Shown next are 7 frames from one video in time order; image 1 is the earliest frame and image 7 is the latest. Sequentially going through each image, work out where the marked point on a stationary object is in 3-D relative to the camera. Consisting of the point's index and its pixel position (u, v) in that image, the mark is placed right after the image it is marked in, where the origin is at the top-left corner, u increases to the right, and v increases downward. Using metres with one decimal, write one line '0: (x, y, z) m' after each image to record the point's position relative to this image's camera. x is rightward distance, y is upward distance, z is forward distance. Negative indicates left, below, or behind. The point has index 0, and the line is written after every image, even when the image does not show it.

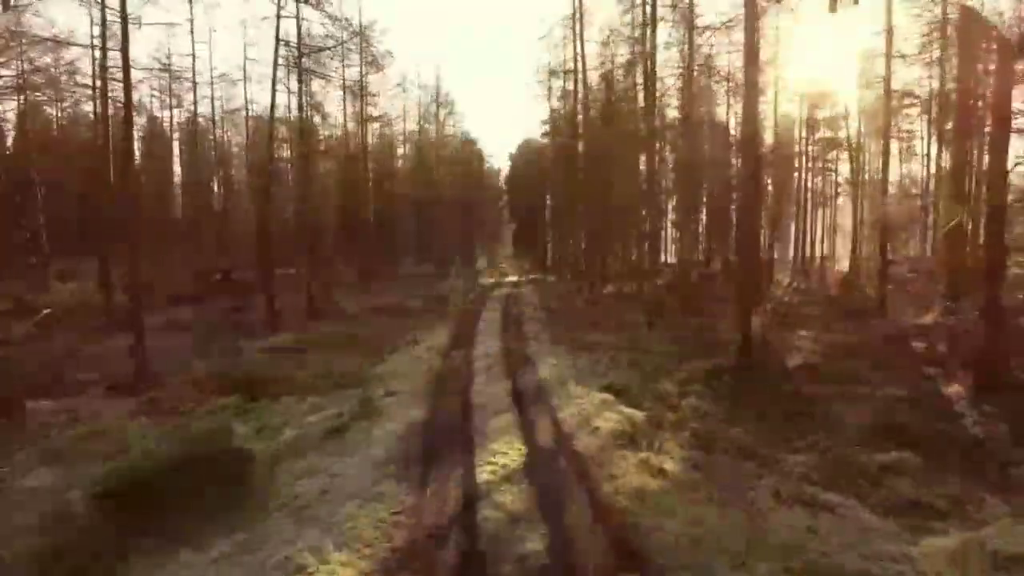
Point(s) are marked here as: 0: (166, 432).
0: (-2.5, -1.1, +10.5) m
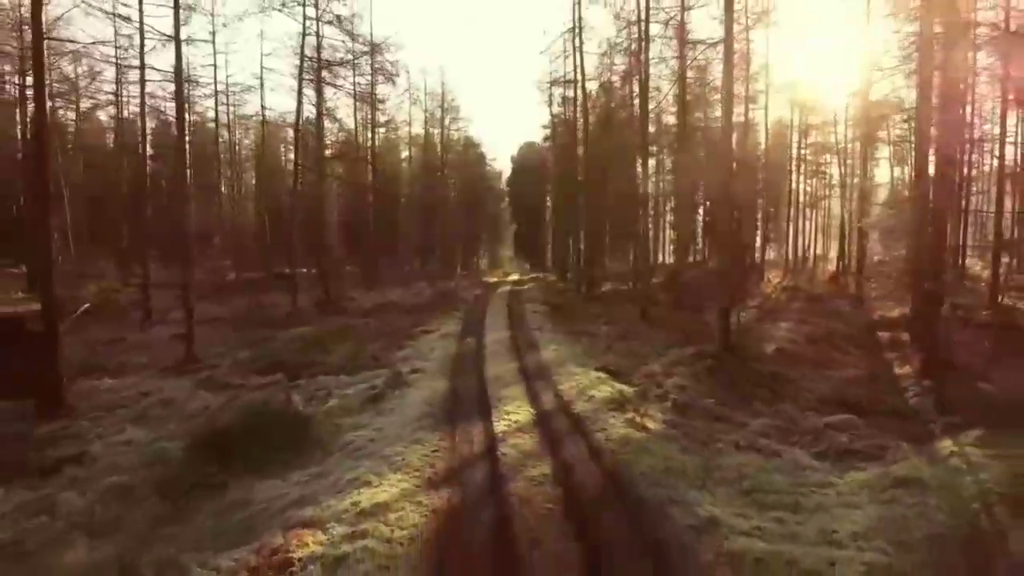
0: (-2.5, -1.0, +12.3) m
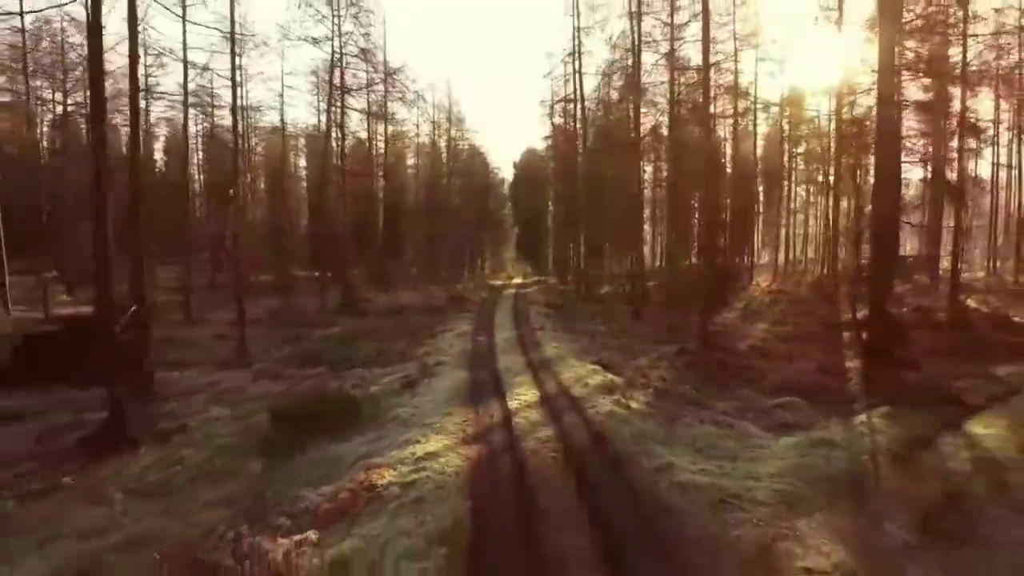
0: (-2.4, -1.1, +14.9) m
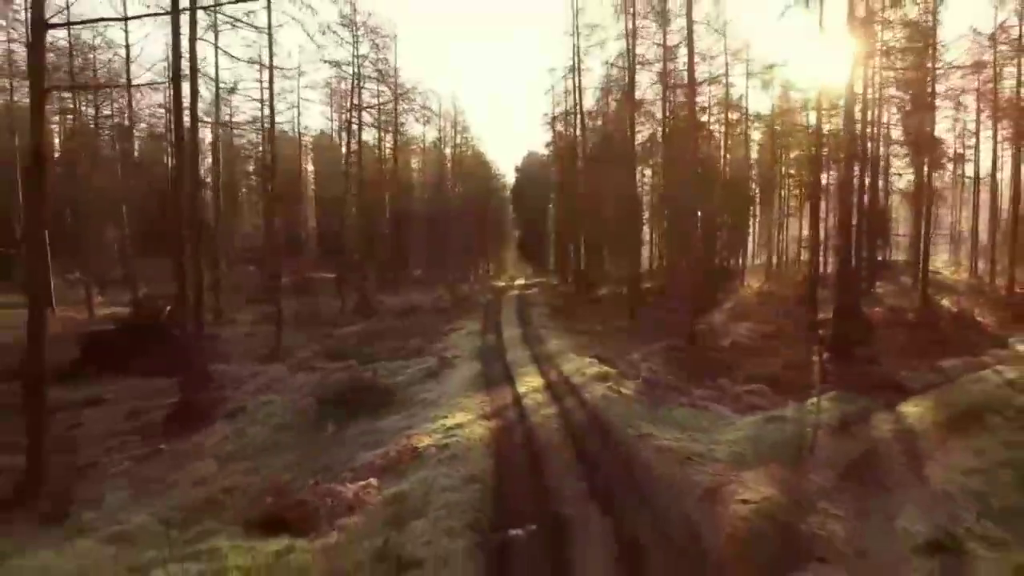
0: (-2.3, -1.1, +17.2) m
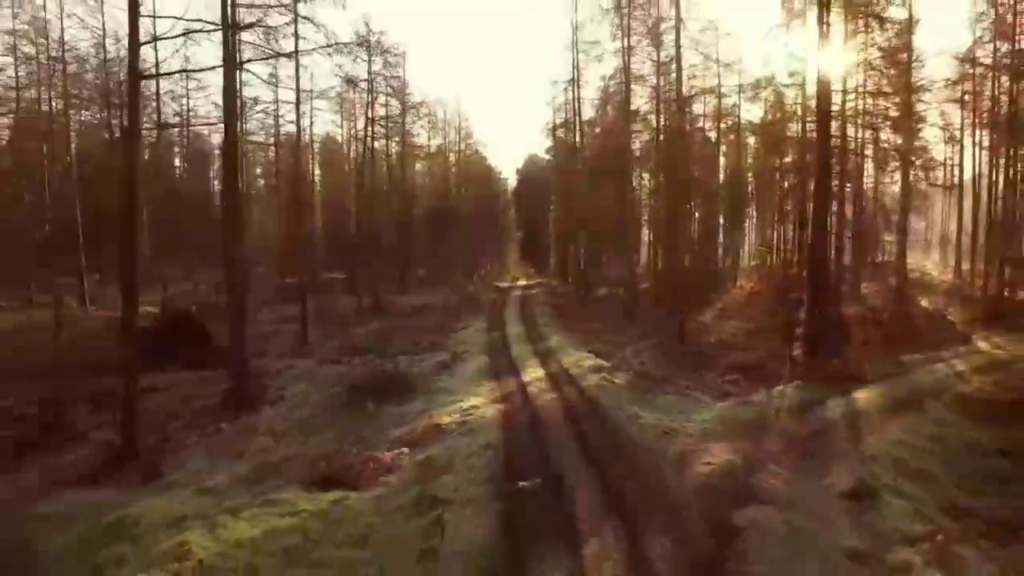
0: (-2.2, -1.1, +19.3) m
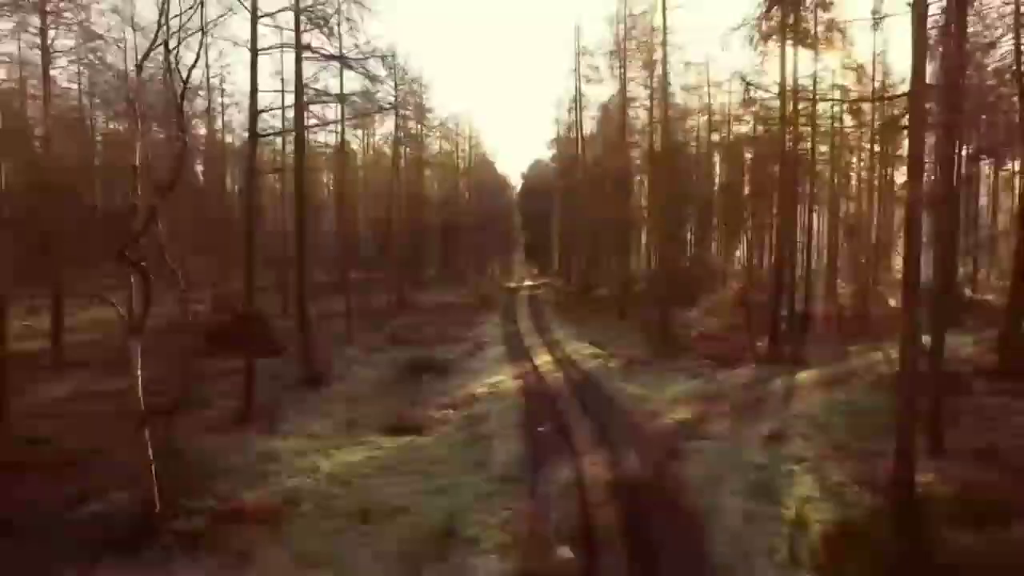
0: (-2.0, -1.1, +23.3) m
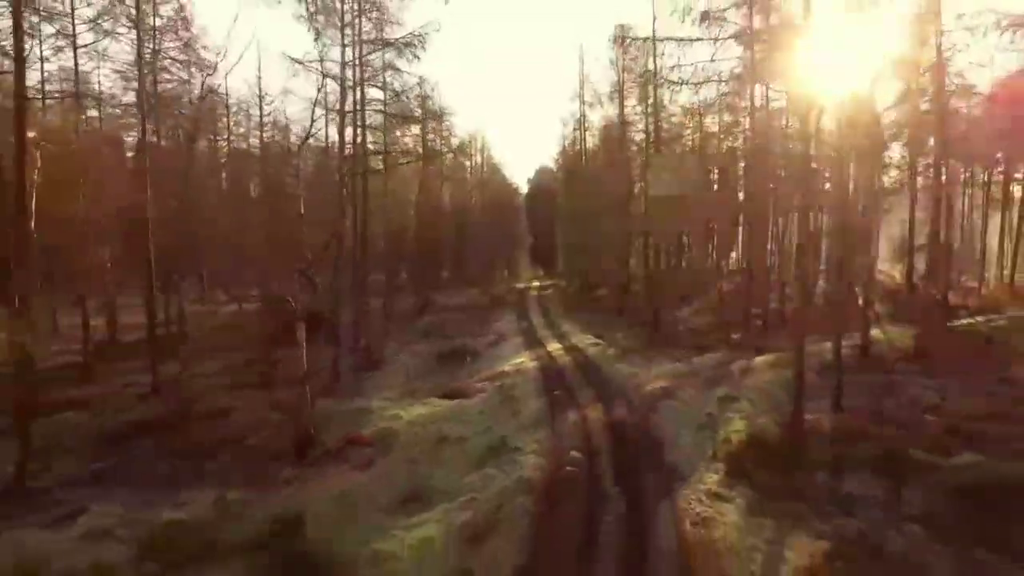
0: (-1.7, -1.2, +28.4) m
